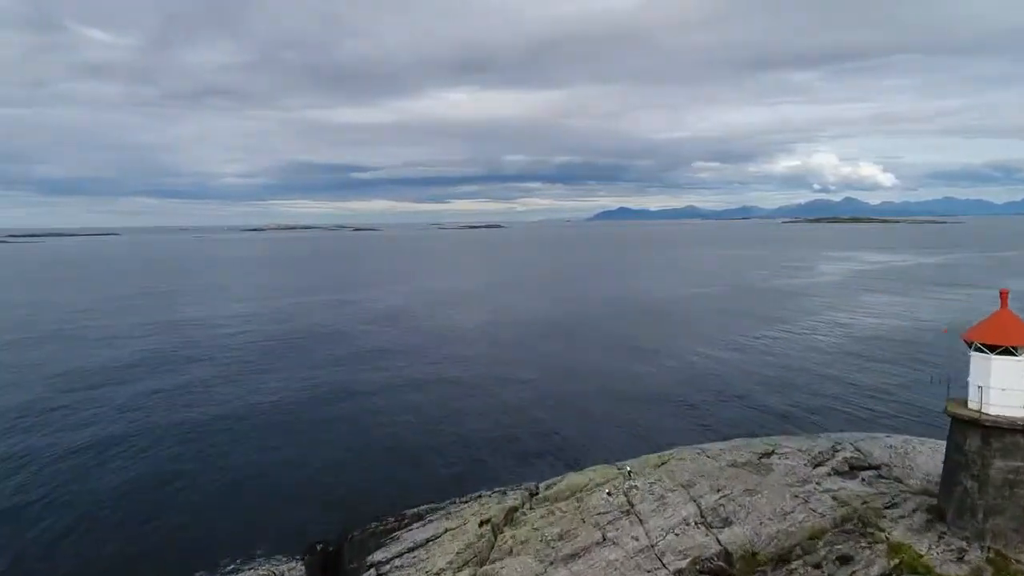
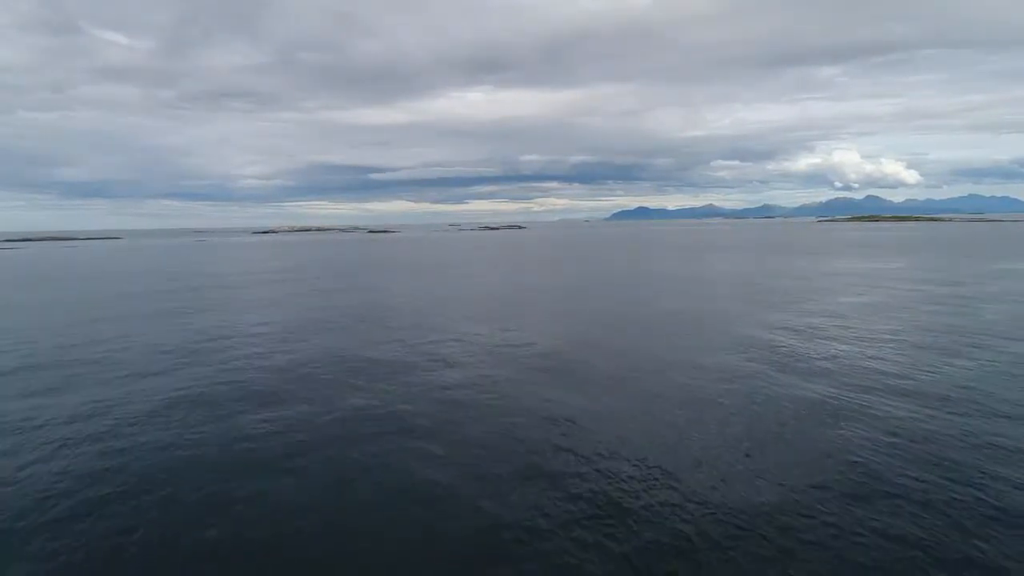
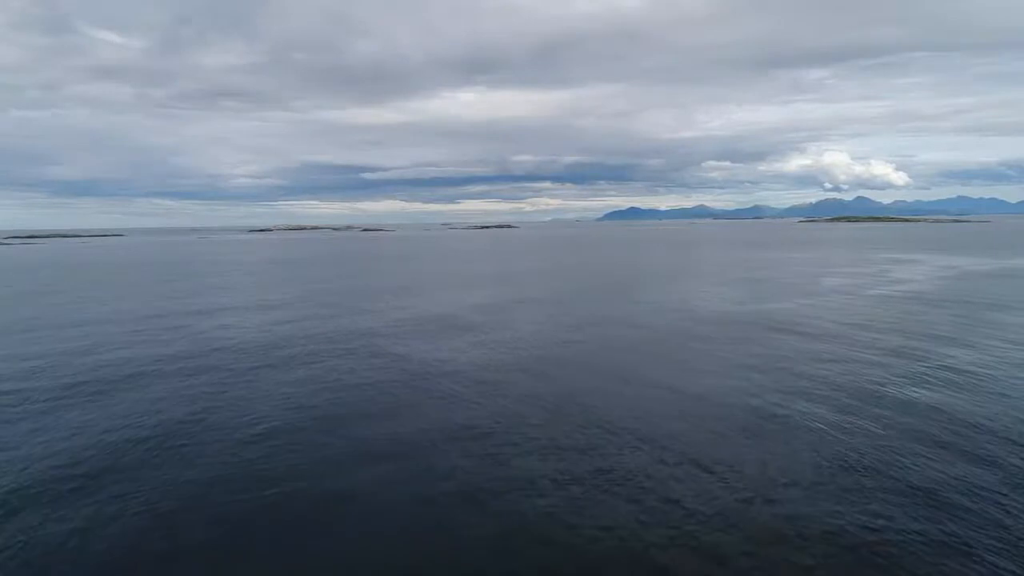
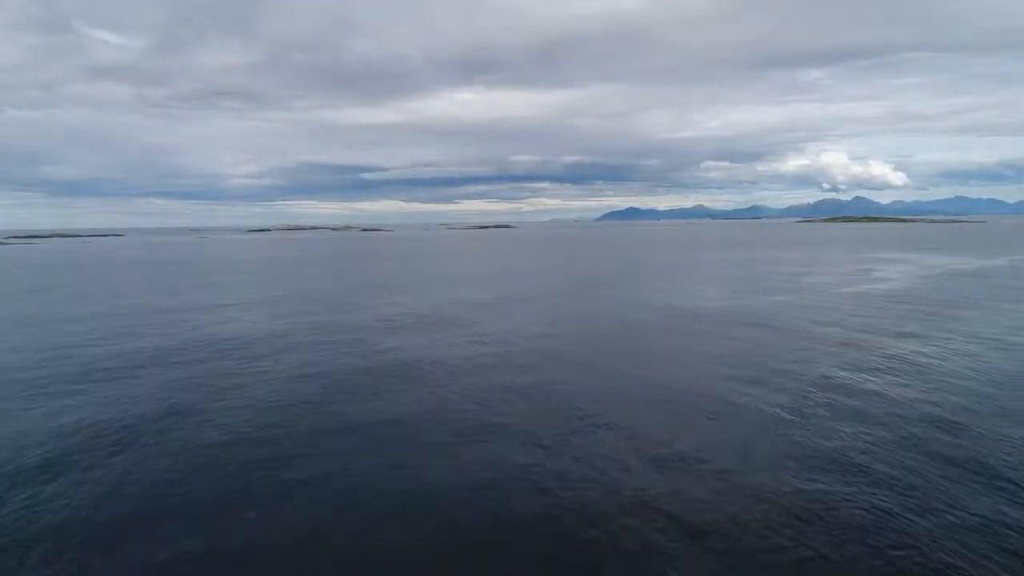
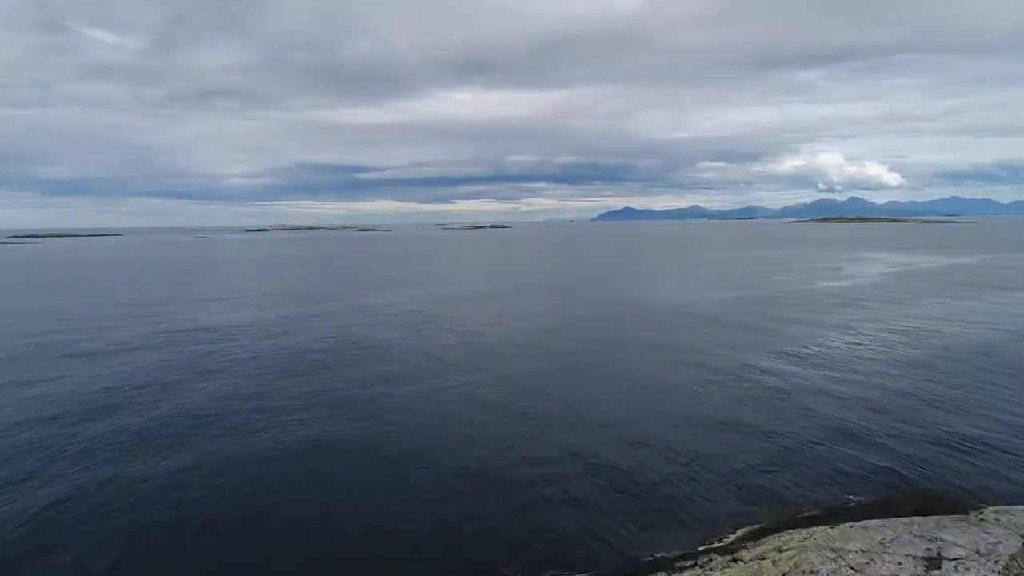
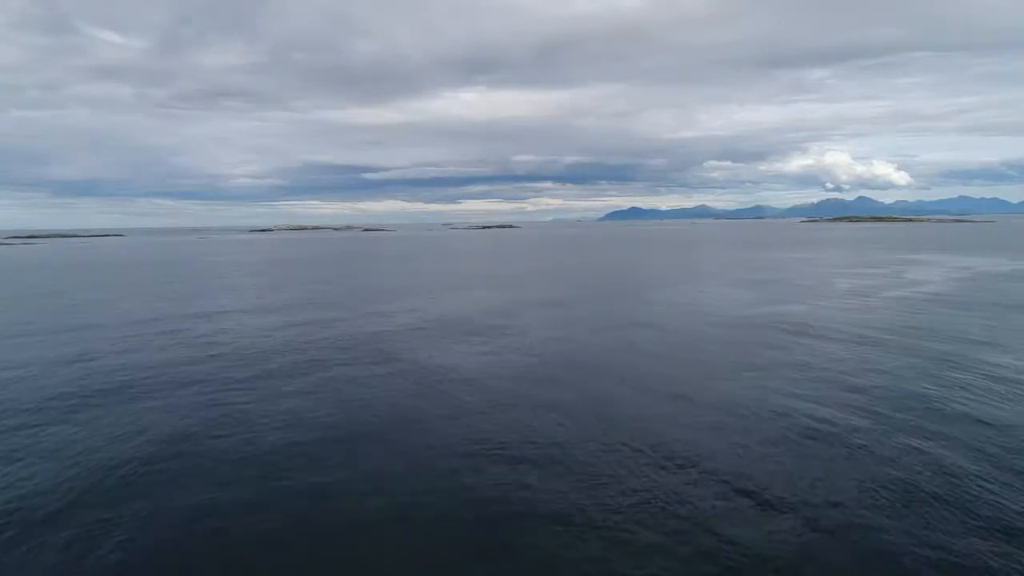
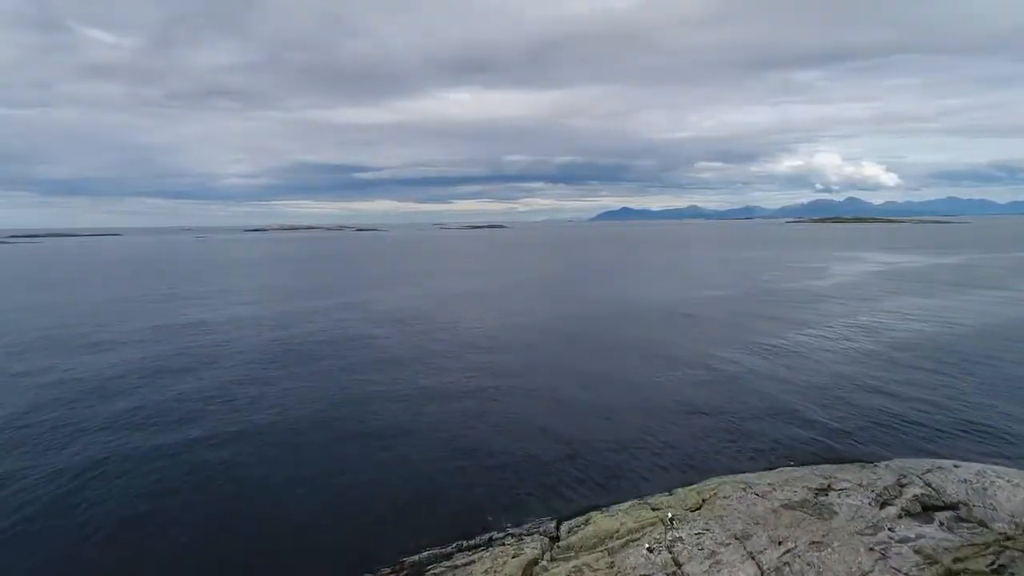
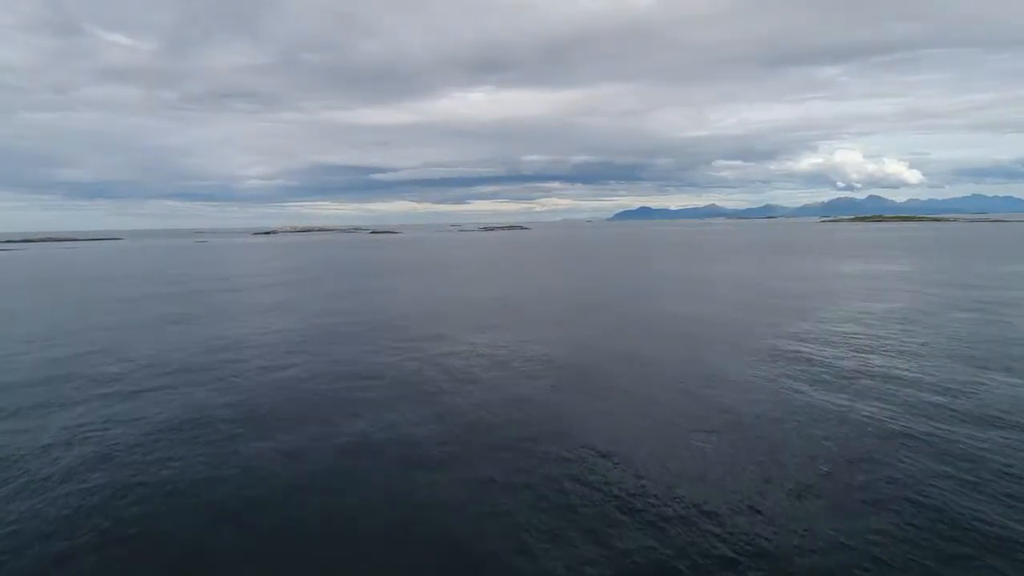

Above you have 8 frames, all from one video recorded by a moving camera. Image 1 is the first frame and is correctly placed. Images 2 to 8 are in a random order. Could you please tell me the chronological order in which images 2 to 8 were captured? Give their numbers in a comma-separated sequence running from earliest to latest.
7, 5, 4, 3, 6, 2, 8
